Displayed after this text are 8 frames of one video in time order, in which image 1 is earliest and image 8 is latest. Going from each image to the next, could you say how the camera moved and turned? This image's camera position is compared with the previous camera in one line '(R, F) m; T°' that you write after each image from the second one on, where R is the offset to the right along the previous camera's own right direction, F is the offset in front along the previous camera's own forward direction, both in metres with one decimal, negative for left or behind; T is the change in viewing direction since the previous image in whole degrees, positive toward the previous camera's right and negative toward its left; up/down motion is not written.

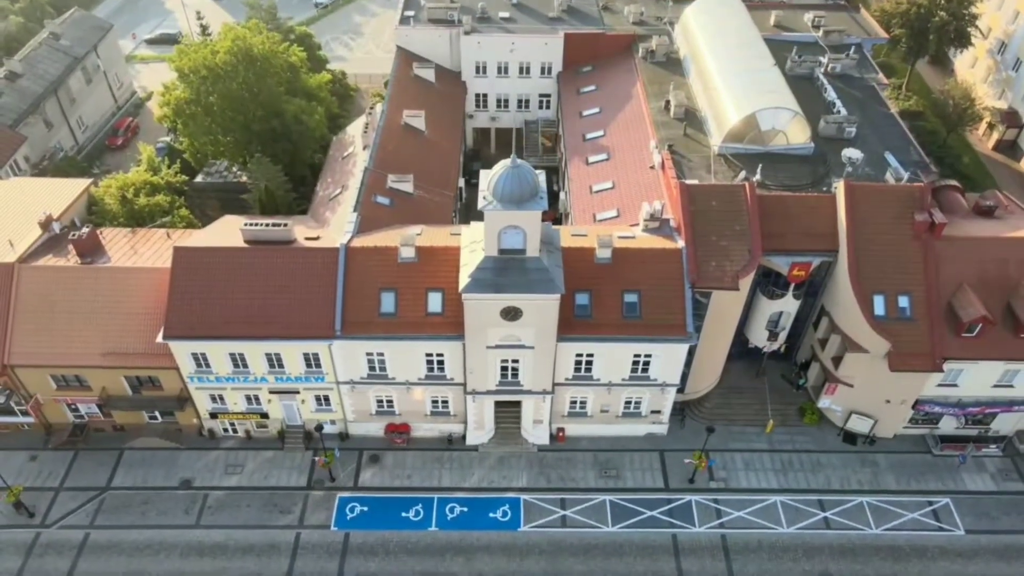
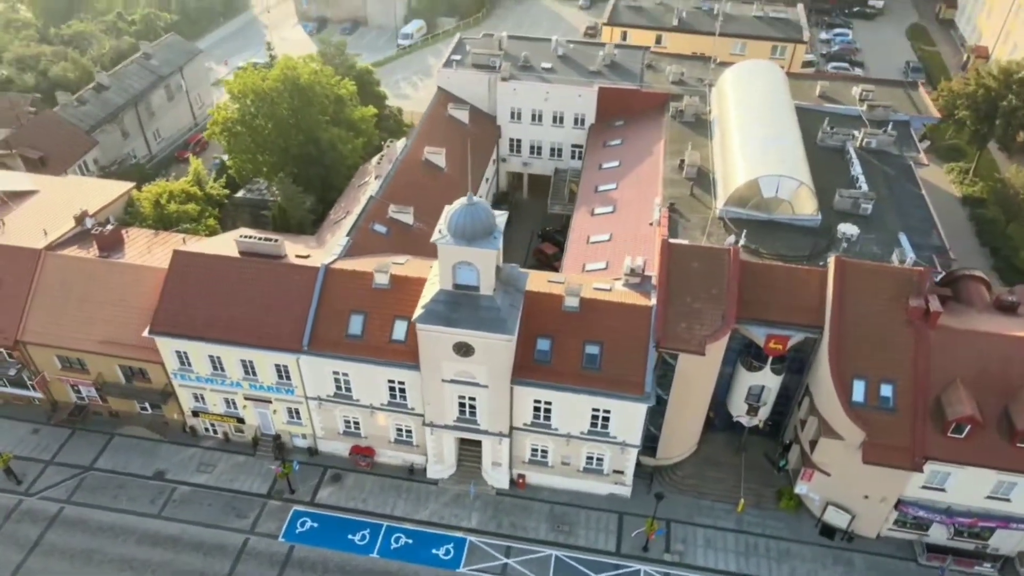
(+7.0, +0.2) m; -8°
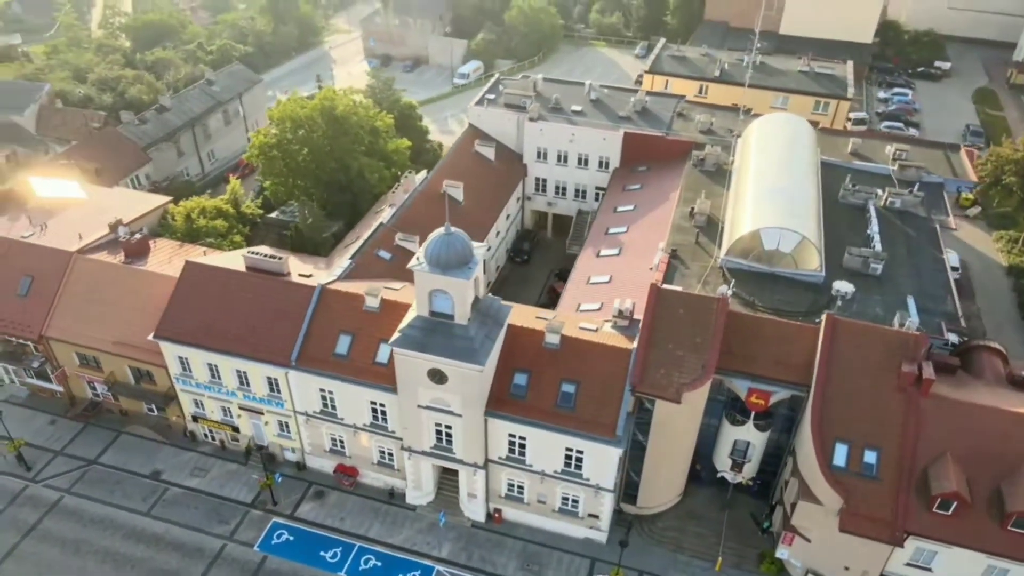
(+4.6, -0.2) m; -6°
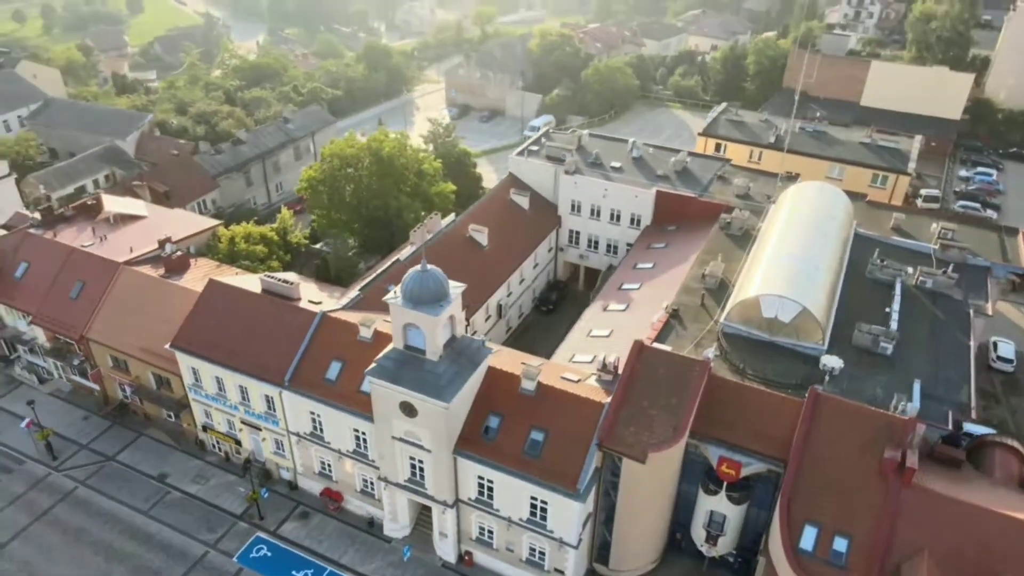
(+6.0, -0.2) m; -8°
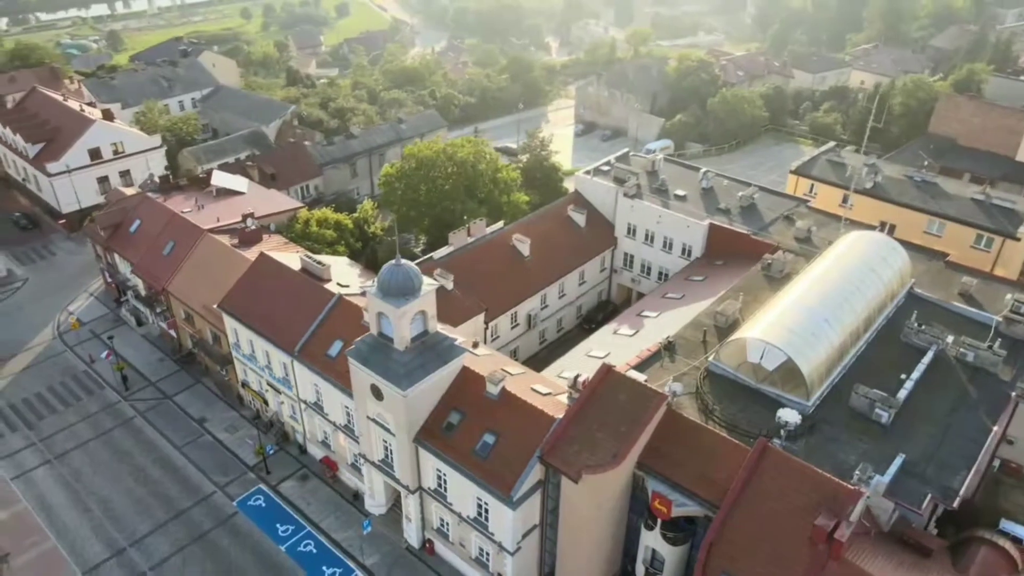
(+10.1, -0.2) m; -13°
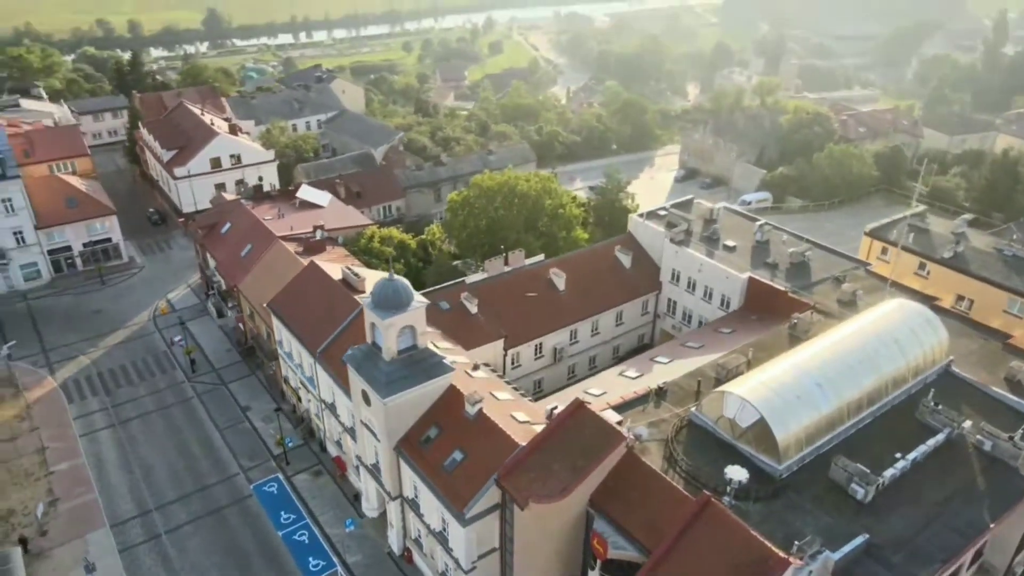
(+8.4, -0.7) m; -11°
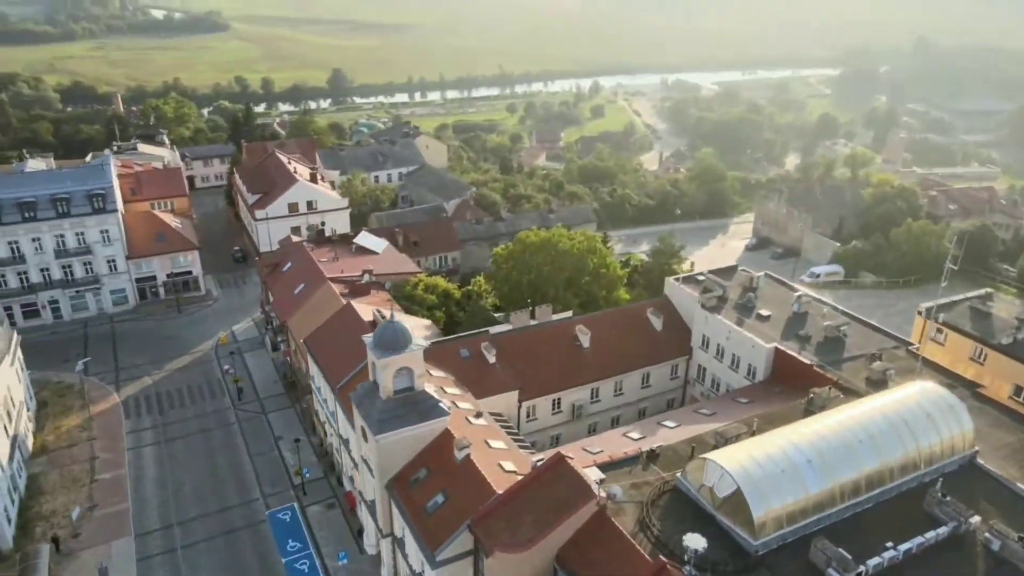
(+6.0, -0.7) m; -8°
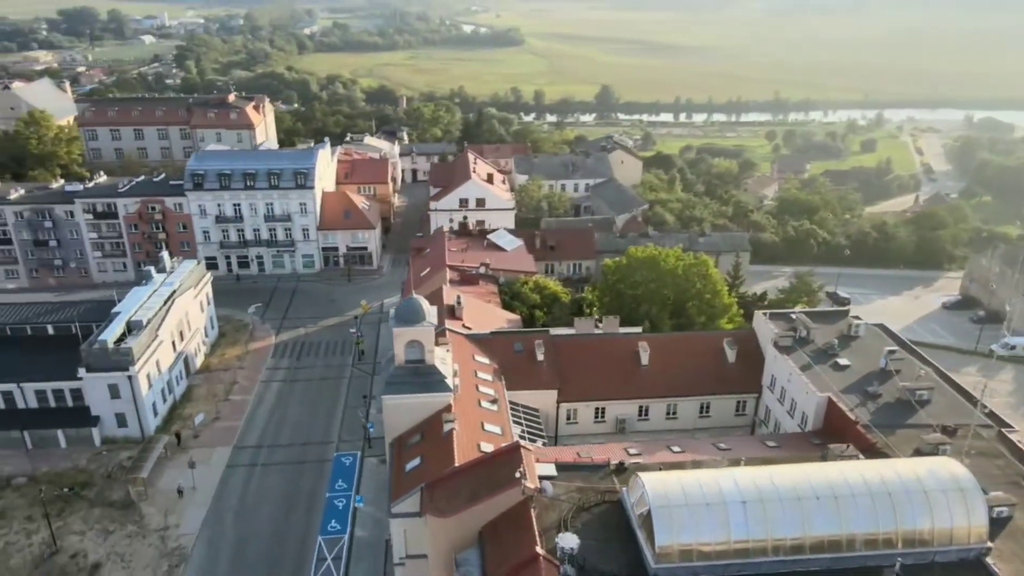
(+15.3, -0.1) m; -20°
